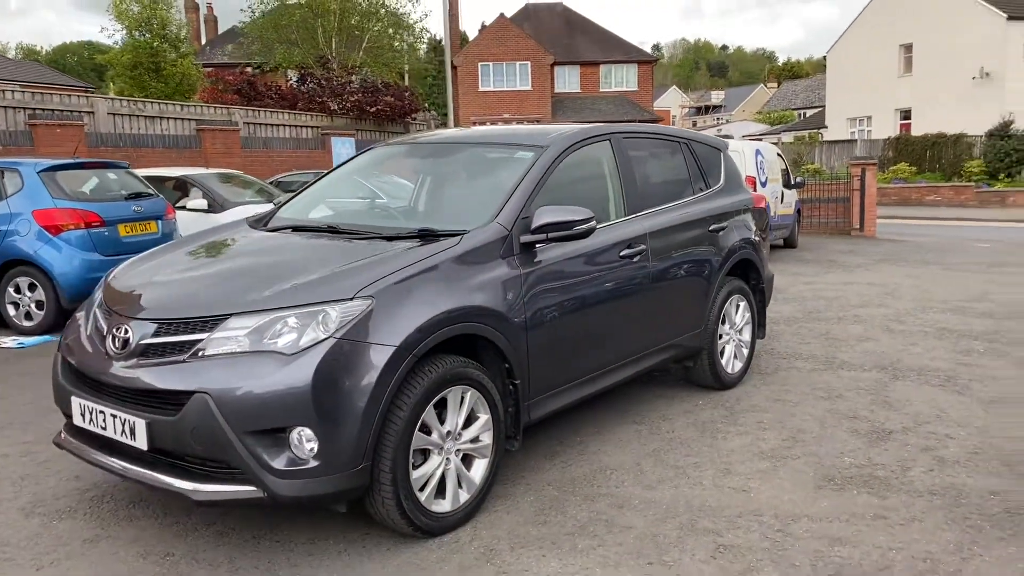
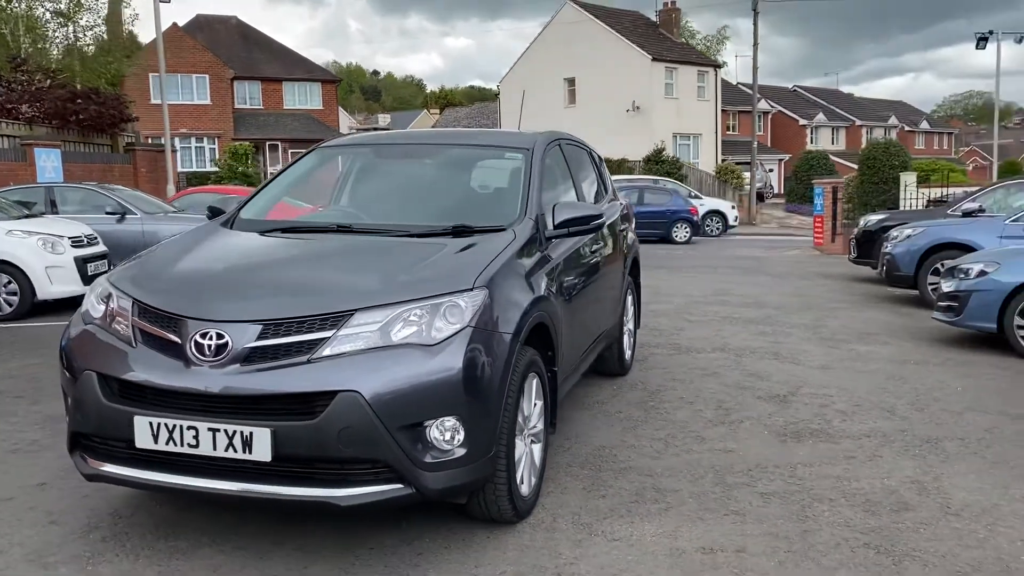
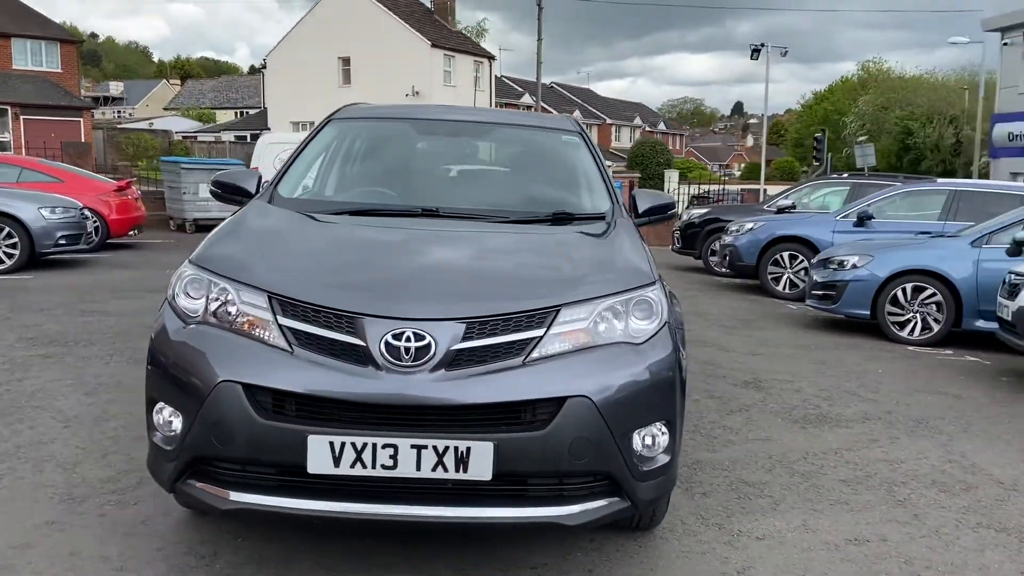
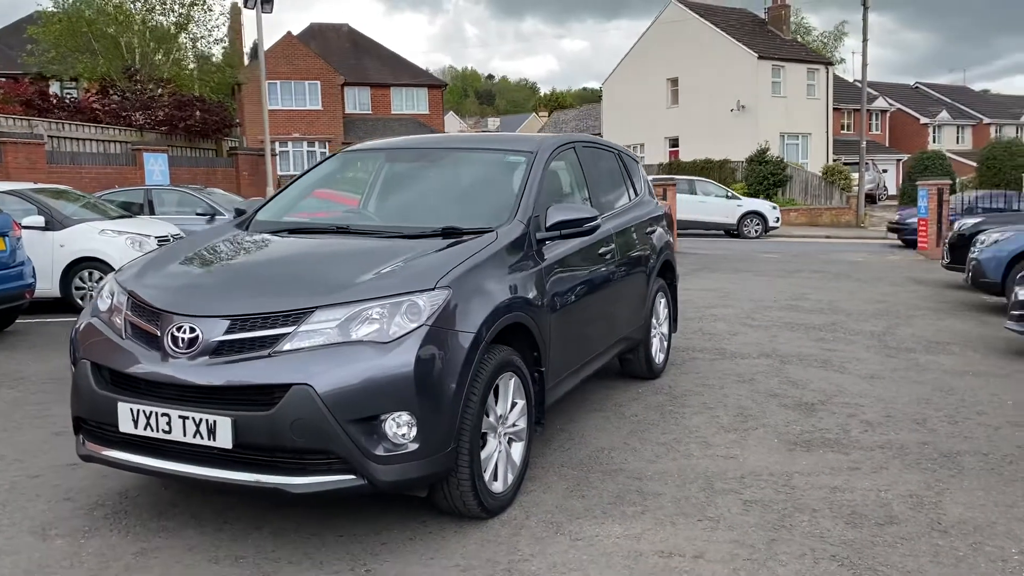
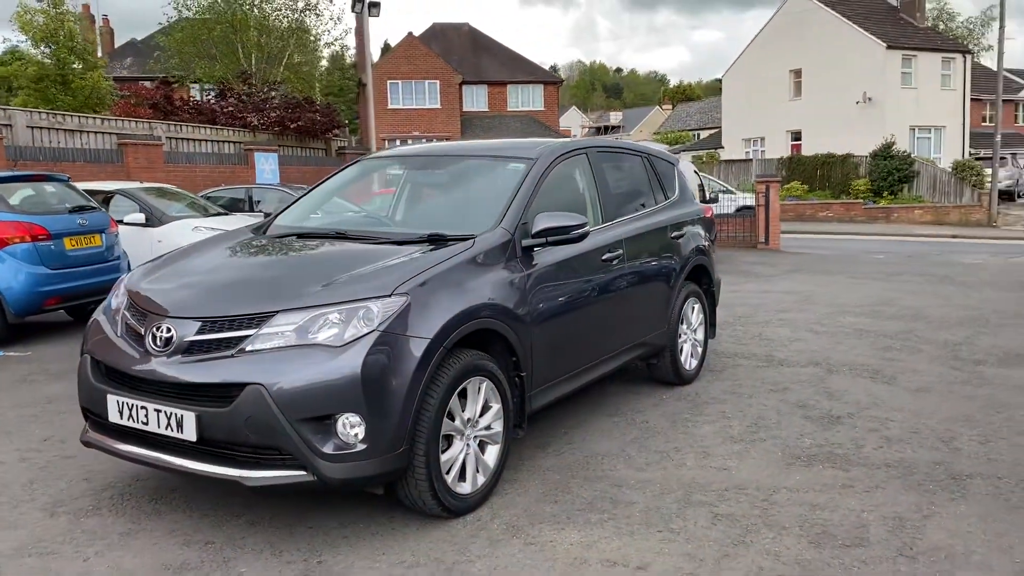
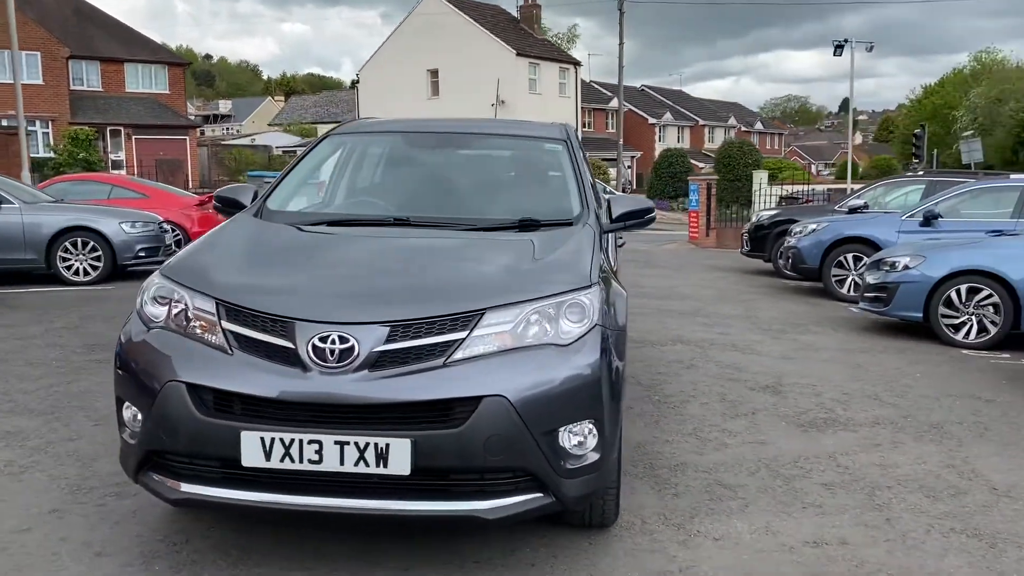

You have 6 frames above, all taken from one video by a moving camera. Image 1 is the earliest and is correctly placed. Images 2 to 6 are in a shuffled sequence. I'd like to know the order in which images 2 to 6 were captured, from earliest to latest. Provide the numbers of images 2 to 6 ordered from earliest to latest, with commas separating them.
5, 4, 2, 6, 3
